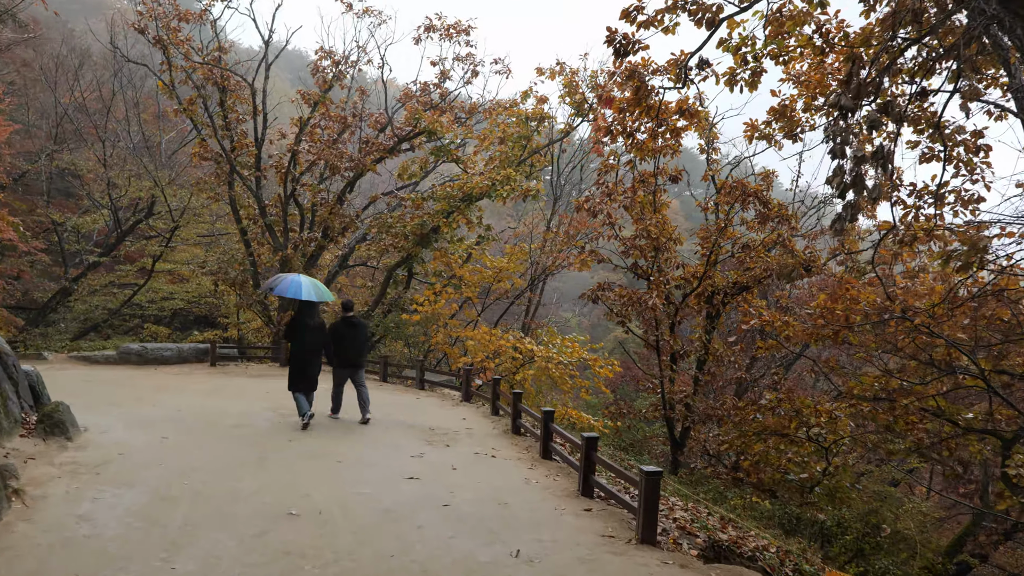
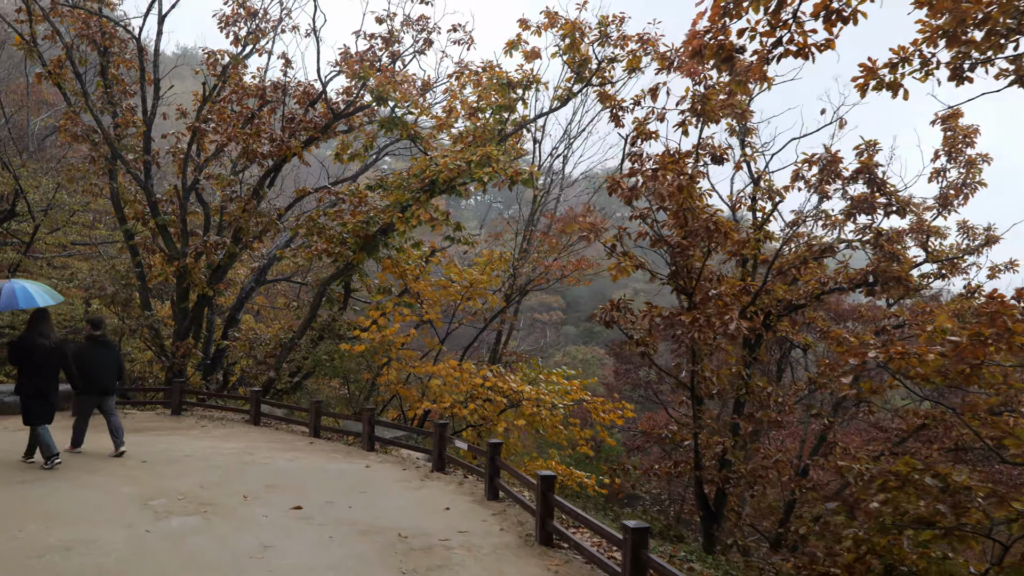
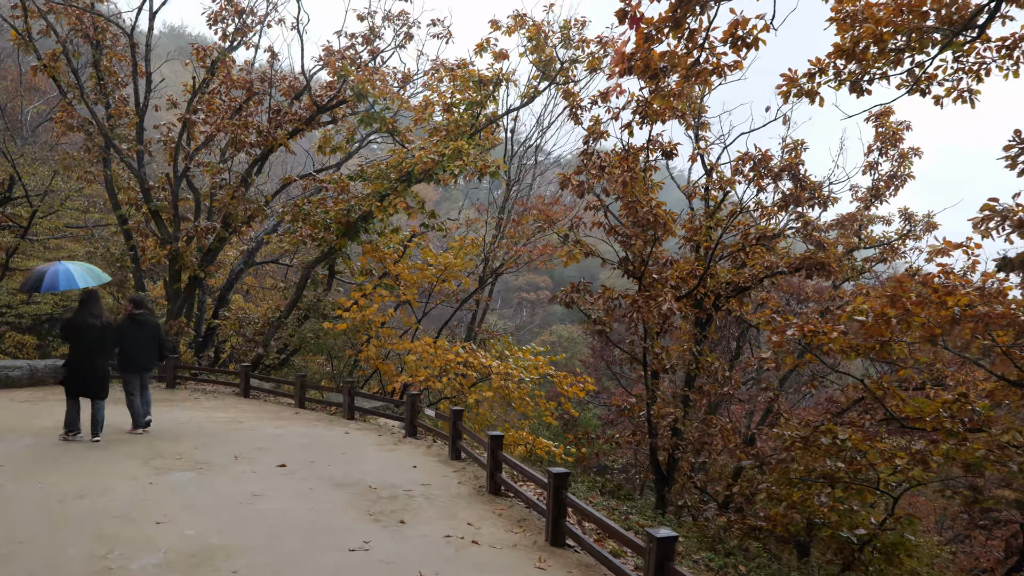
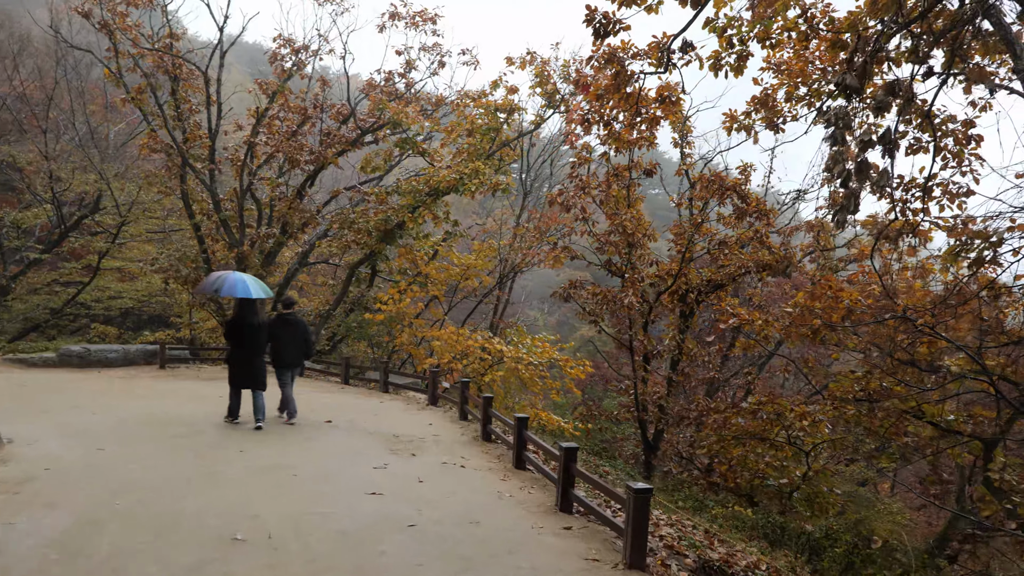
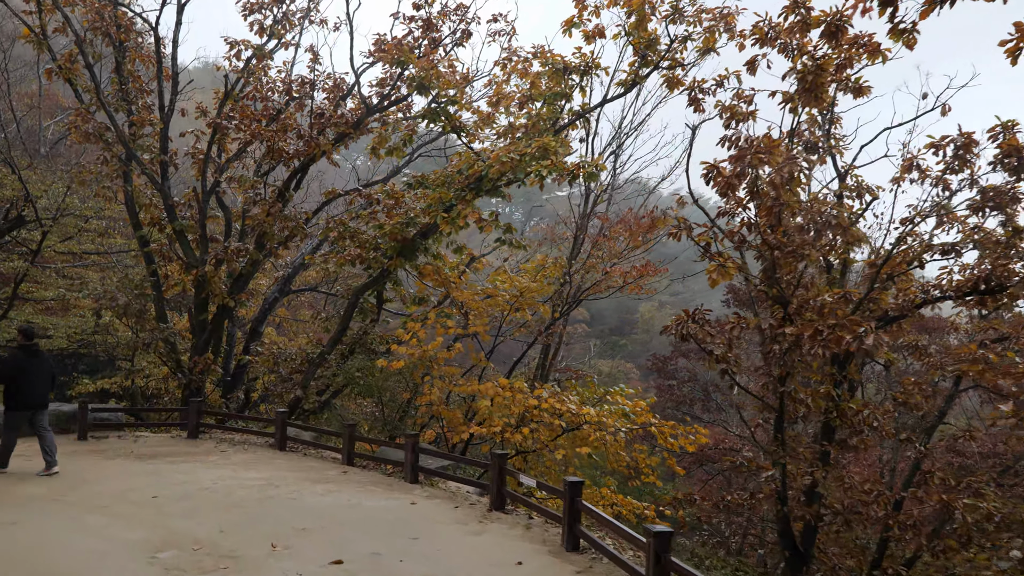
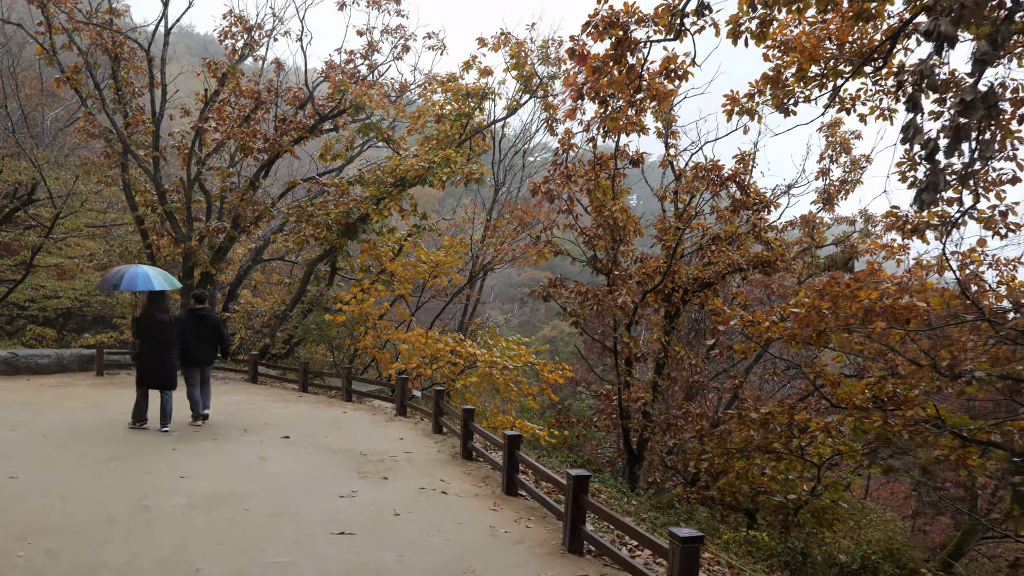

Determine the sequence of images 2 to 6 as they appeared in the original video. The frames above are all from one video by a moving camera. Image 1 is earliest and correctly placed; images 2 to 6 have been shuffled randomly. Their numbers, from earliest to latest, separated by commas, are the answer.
4, 6, 3, 2, 5
